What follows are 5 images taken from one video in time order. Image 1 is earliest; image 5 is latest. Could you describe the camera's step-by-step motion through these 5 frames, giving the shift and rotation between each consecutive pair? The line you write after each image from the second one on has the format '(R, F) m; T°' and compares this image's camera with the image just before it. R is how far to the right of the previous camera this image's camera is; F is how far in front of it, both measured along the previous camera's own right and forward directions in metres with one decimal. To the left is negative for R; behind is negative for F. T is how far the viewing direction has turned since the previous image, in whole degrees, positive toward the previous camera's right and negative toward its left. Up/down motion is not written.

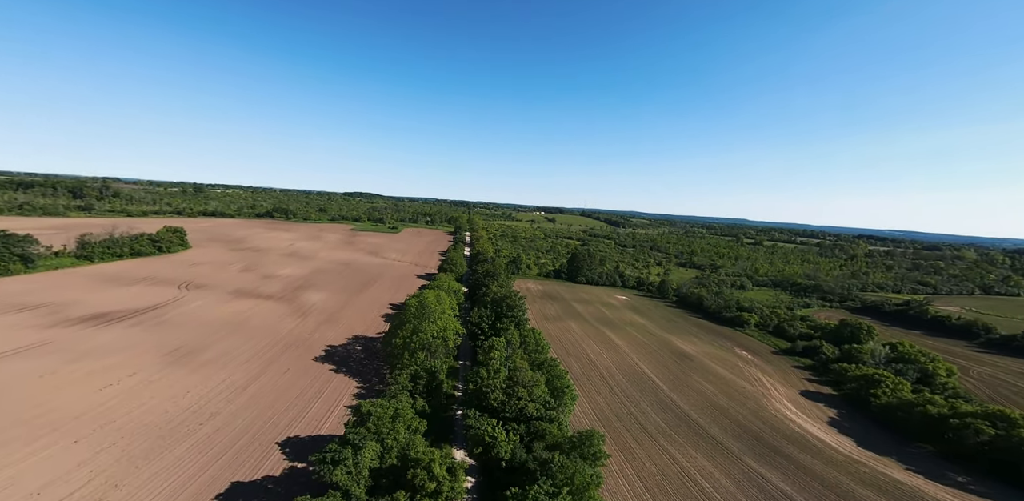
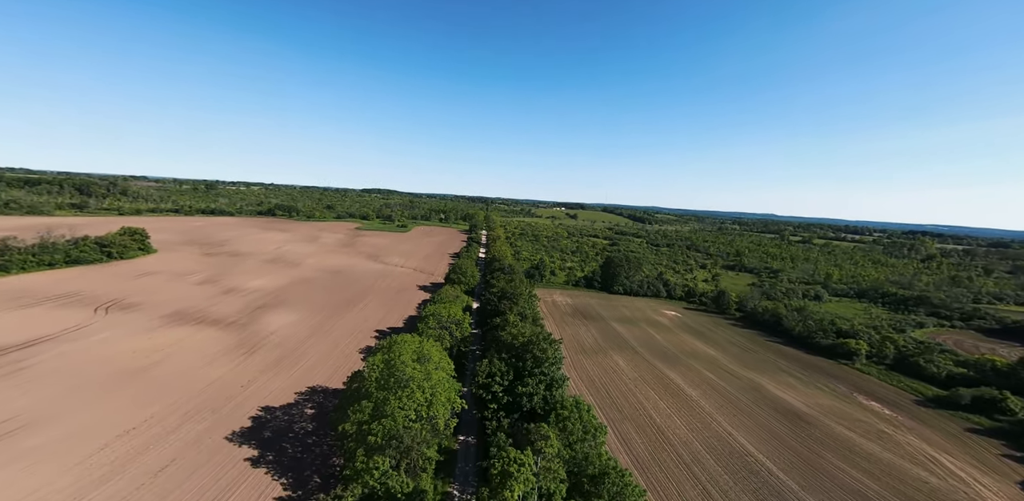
(-0.6, +13.8) m; -3°
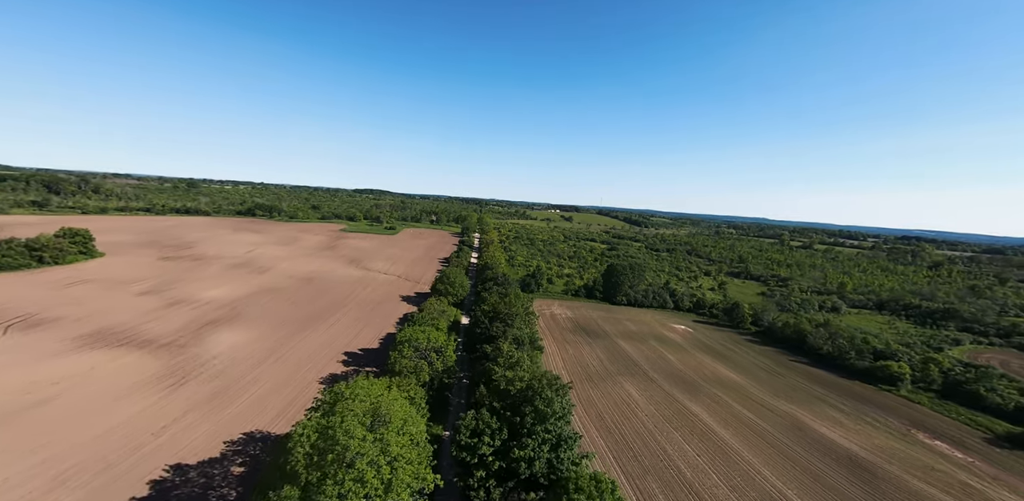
(-0.1, +6.2) m; +1°
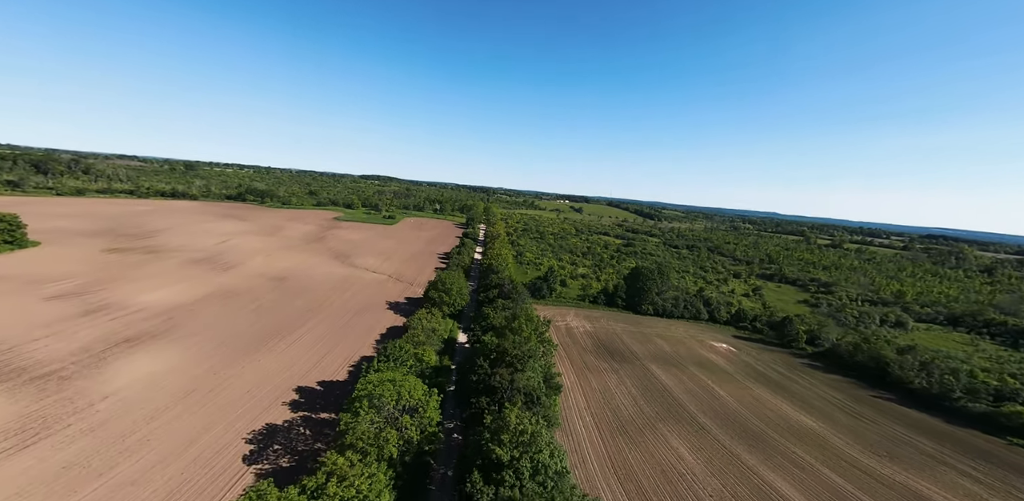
(-0.3, +9.4) m; -1°
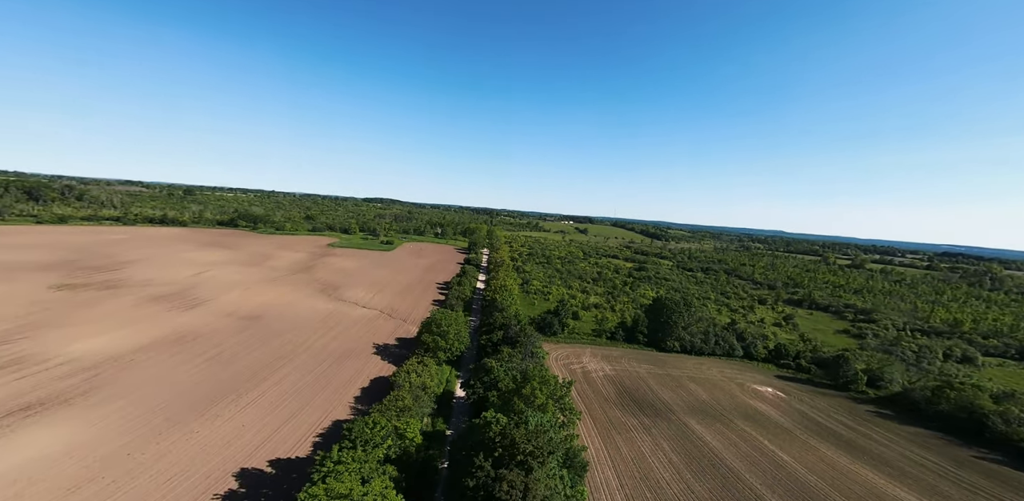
(-0.3, +6.3) m; -1°
